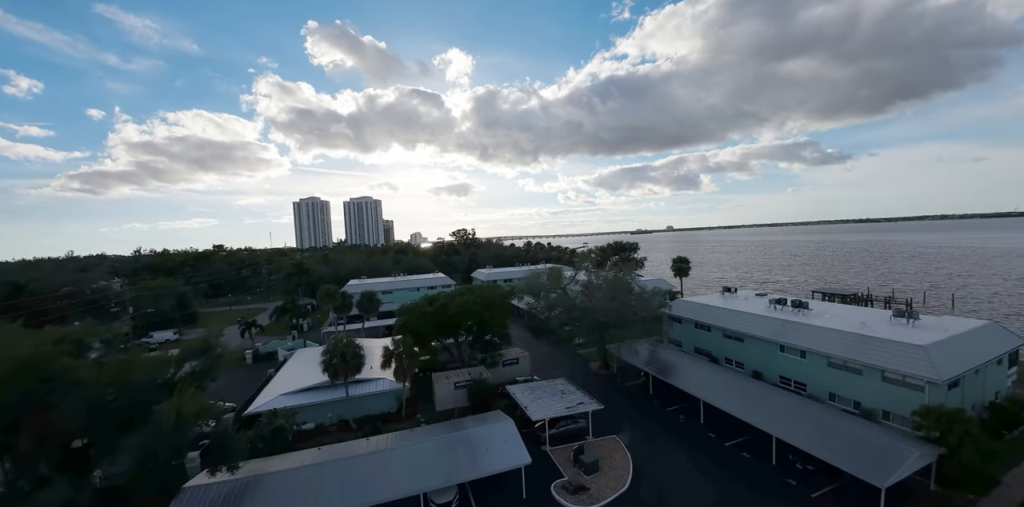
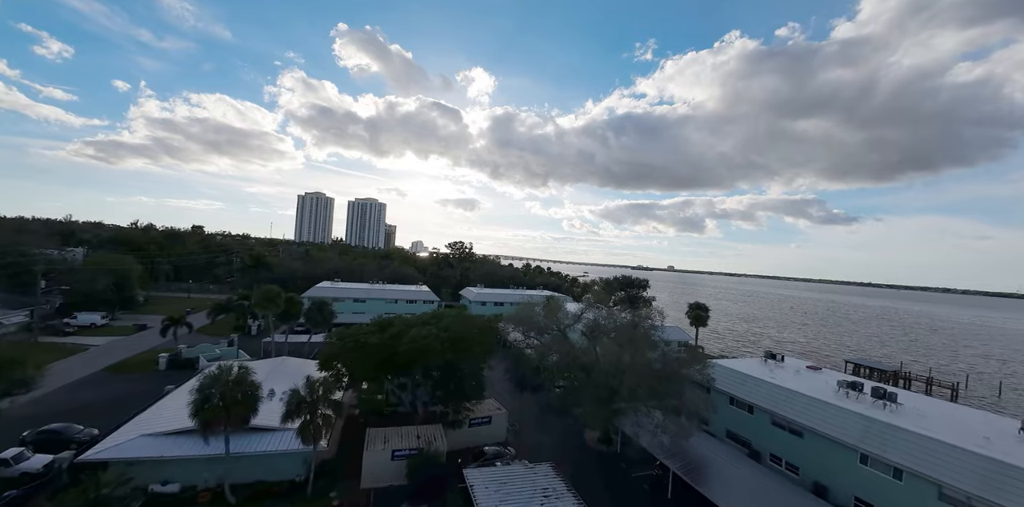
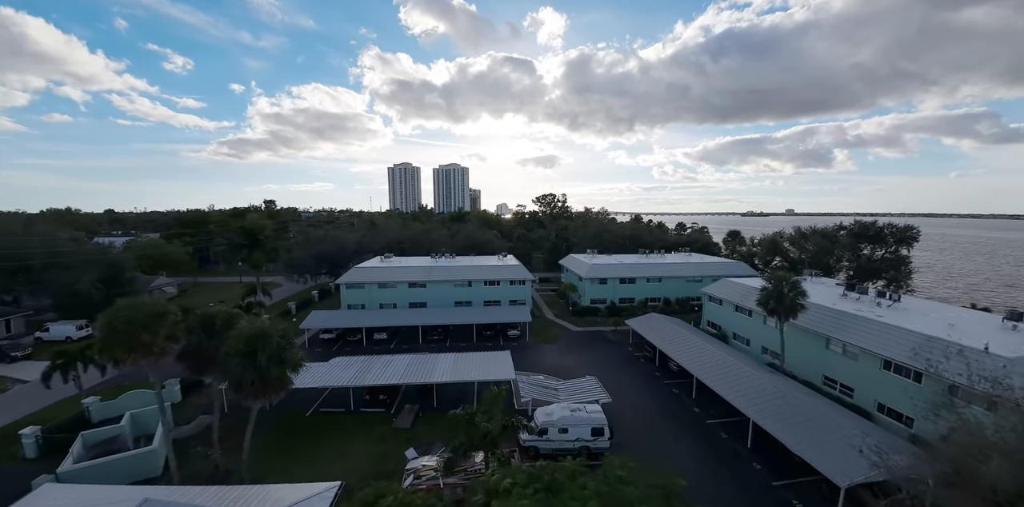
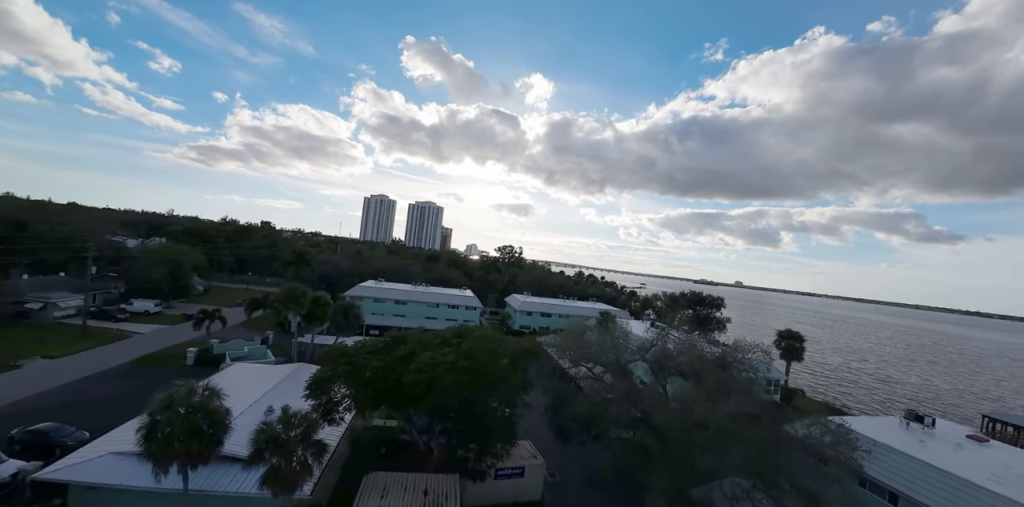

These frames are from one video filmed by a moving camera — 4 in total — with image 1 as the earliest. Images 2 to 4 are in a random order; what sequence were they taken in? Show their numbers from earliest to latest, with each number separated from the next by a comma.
2, 4, 3
